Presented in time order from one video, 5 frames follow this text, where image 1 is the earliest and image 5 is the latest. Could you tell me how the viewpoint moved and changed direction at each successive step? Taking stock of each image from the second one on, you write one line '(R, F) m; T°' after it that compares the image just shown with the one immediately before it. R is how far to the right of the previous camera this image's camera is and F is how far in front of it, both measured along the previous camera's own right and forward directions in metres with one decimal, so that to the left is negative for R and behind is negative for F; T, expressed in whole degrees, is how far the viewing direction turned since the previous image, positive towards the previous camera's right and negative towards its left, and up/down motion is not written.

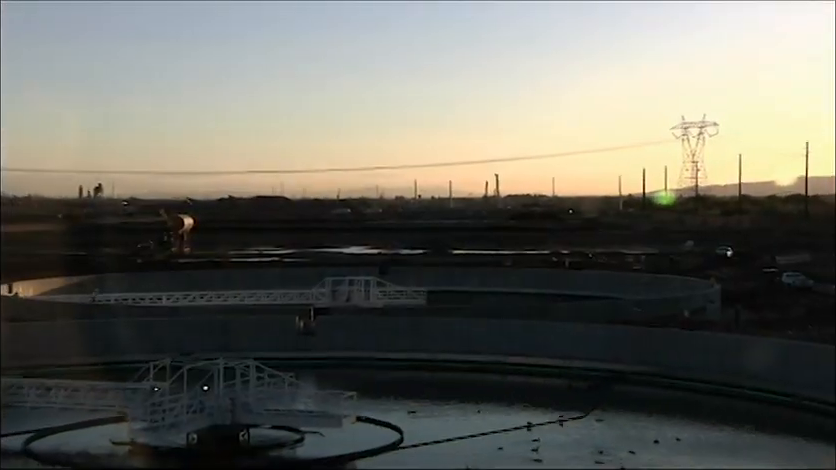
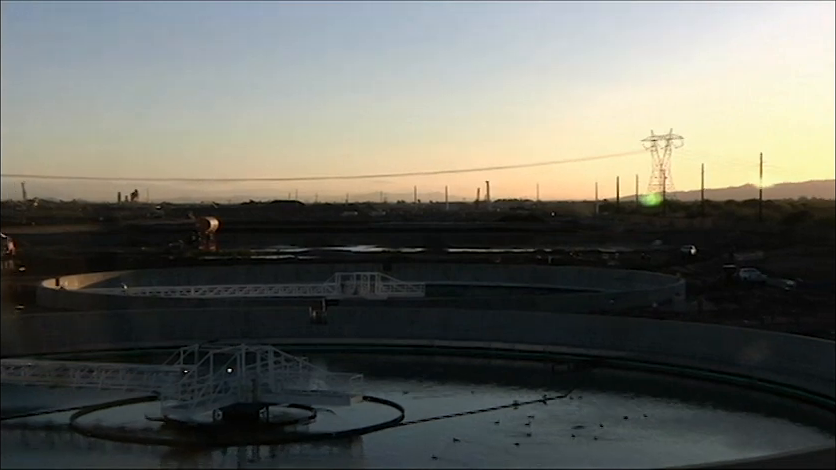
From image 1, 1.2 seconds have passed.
(+0.1, -1.4) m; -1°
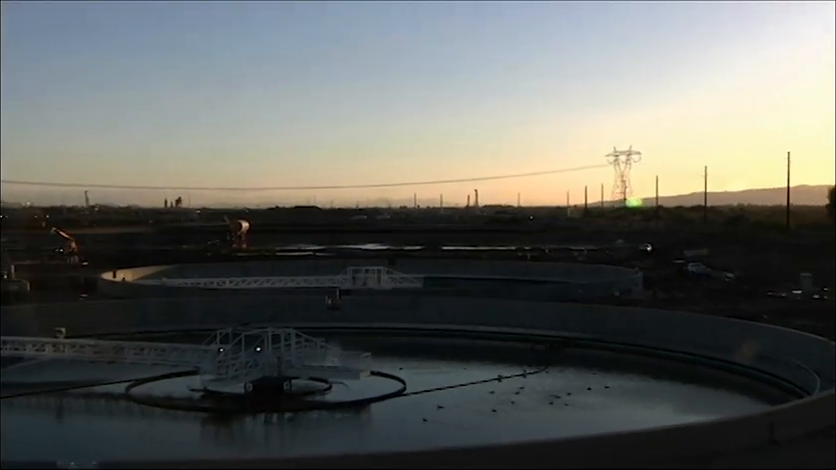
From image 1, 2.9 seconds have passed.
(+0.3, -2.3) m; -1°
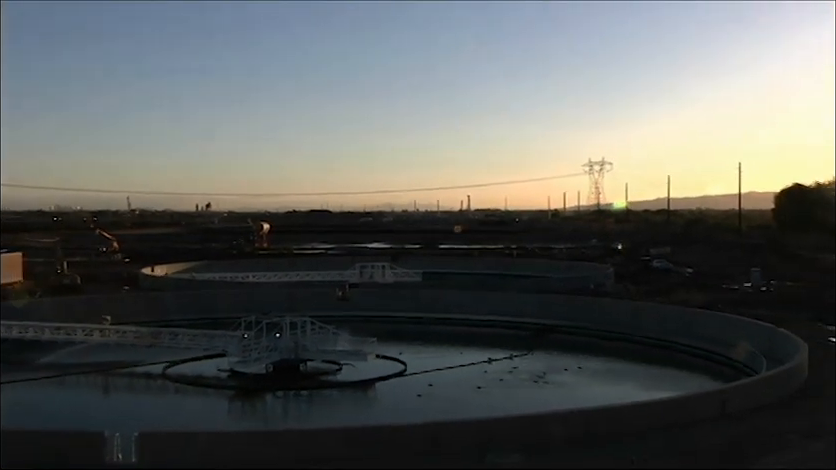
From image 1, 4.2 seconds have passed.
(+0.3, -2.1) m; -1°
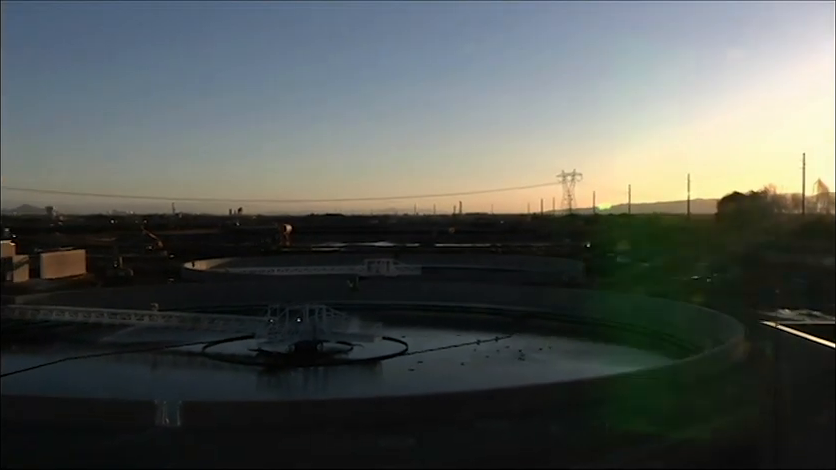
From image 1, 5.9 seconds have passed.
(+0.5, -3.0) m; -1°
